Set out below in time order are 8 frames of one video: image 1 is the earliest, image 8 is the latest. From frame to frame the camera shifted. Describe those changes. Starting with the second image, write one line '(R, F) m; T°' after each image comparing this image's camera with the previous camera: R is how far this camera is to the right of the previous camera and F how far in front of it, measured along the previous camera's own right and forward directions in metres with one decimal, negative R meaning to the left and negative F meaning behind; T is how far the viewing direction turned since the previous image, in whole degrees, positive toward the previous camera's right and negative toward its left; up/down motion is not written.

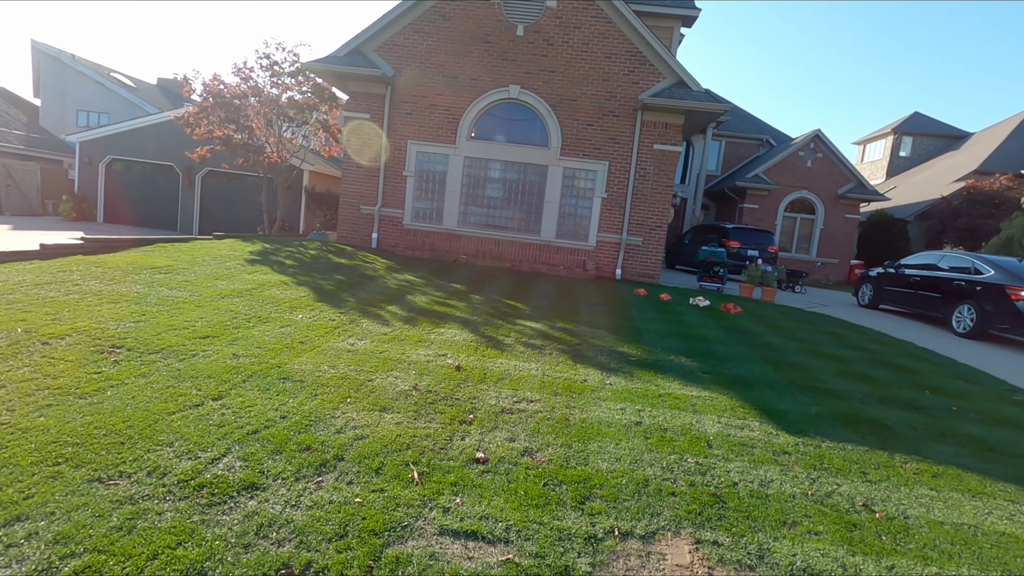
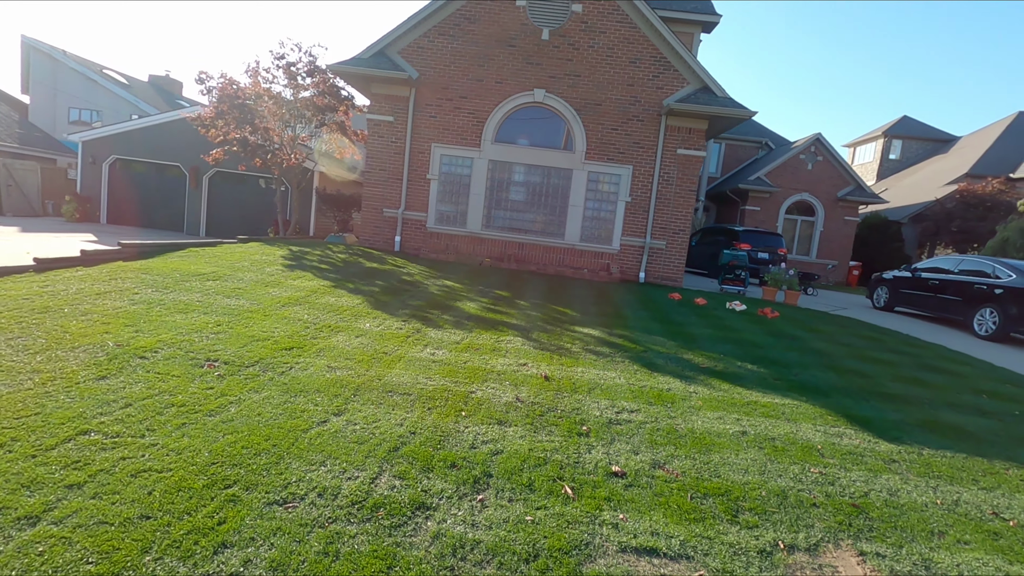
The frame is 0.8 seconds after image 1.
(-0.9, 0.0) m; +2°
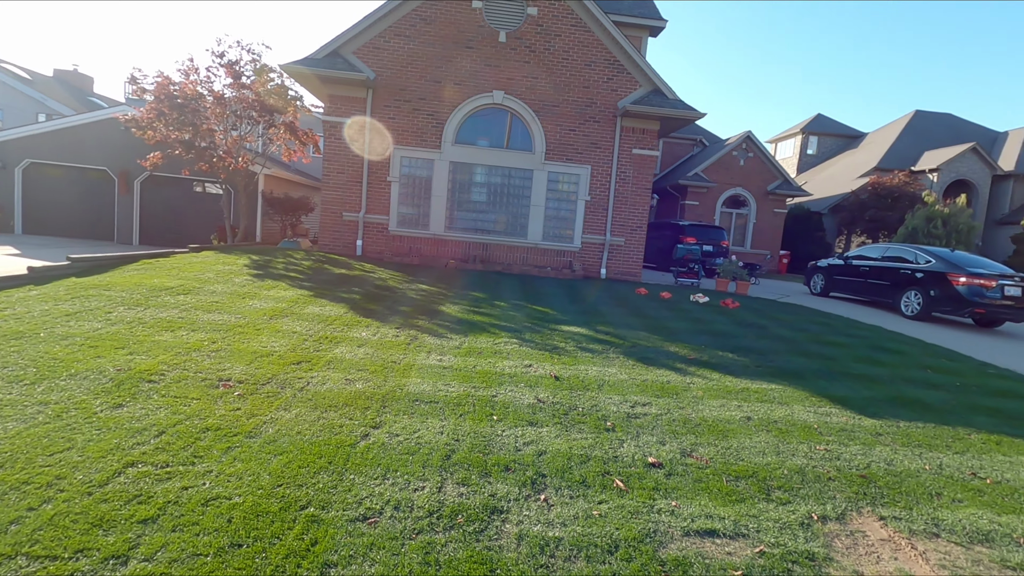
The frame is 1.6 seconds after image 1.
(-0.6, -0.1) m; +7°
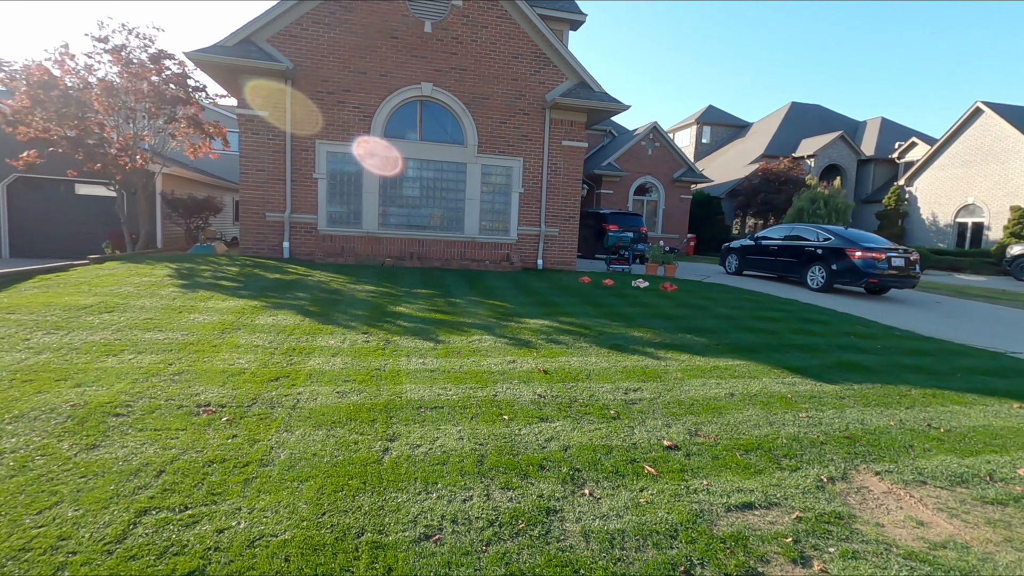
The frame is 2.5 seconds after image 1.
(-0.6, +0.1) m; +10°
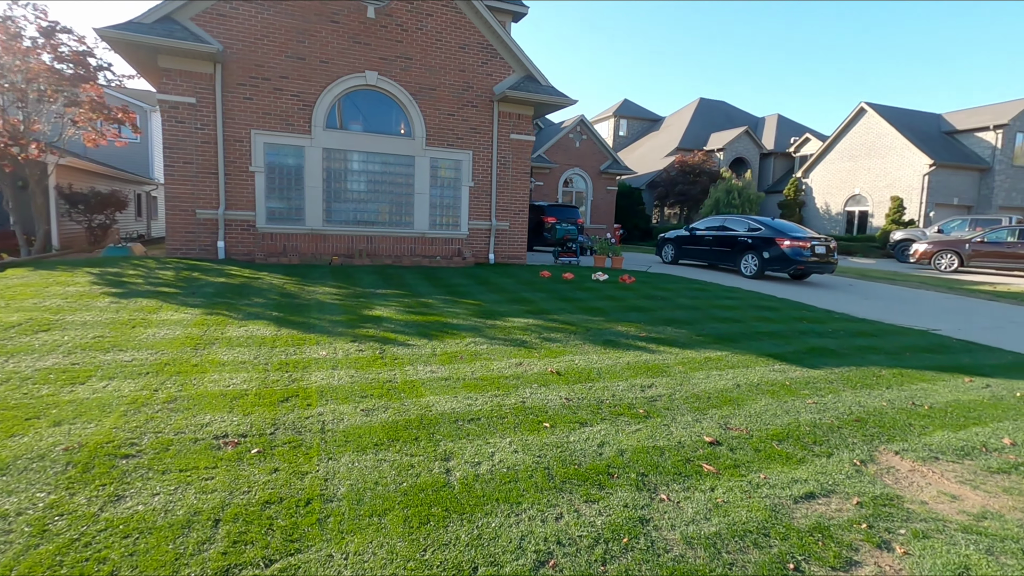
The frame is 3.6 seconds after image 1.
(-0.8, +0.2) m; +9°
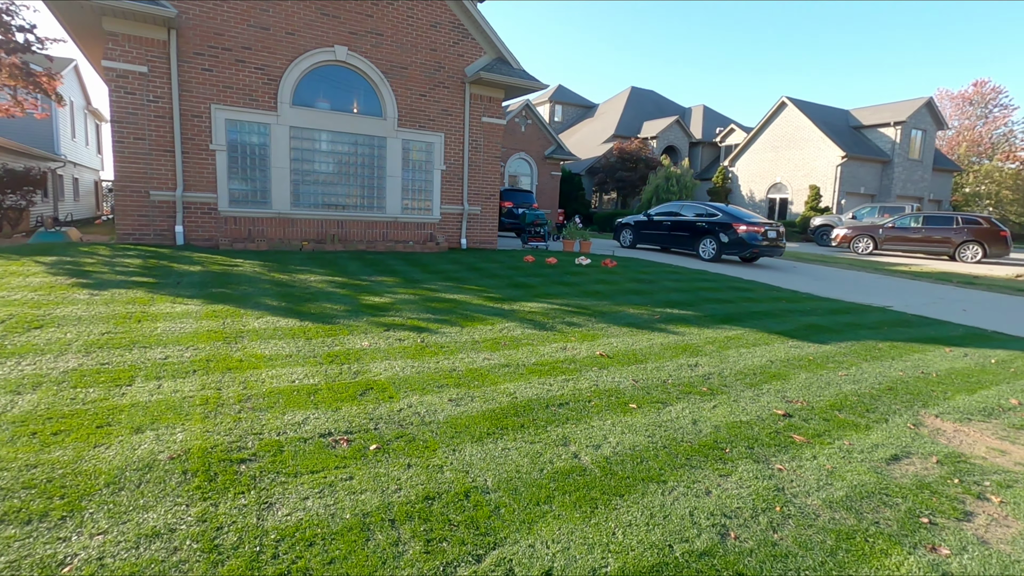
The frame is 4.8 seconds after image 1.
(-1.1, +0.1) m; +8°
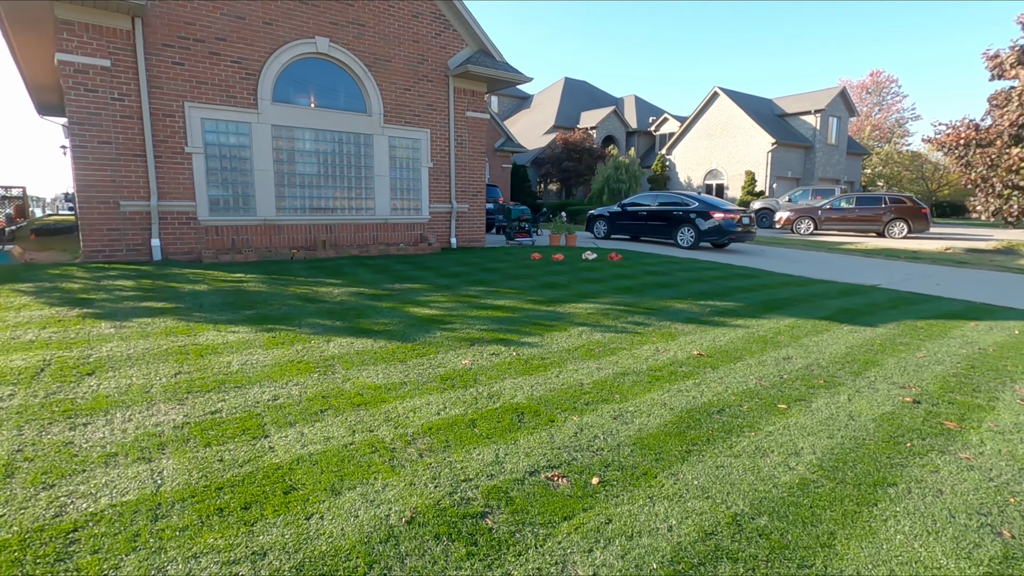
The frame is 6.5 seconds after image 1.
(-1.5, +0.3) m; +8°
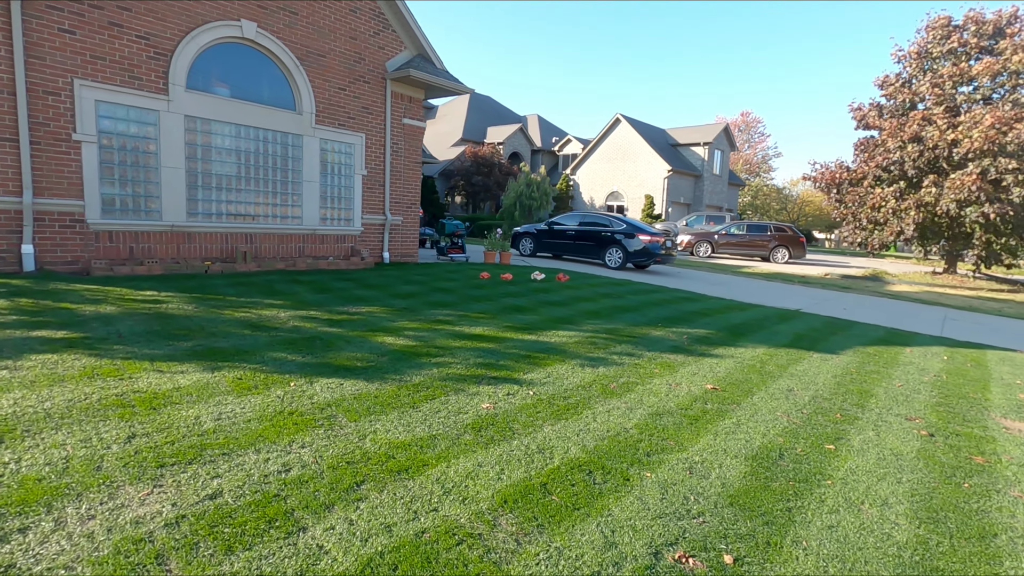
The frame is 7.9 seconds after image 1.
(-1.0, +0.6) m; +12°
